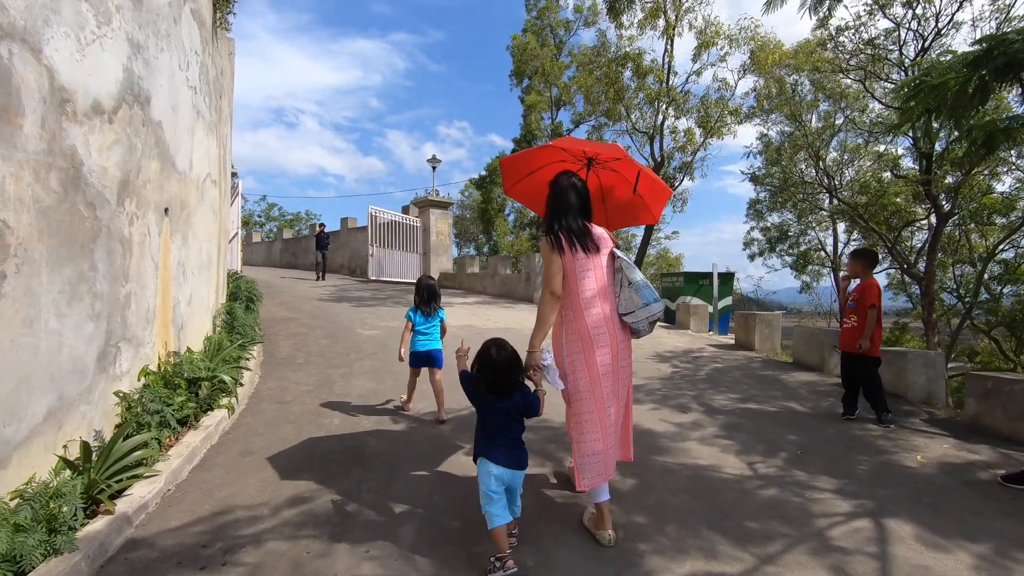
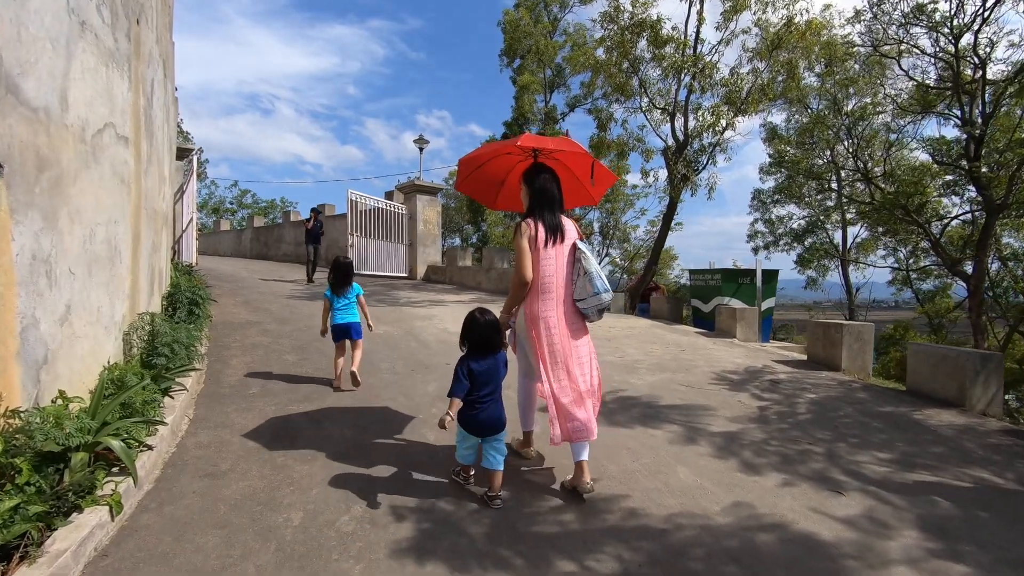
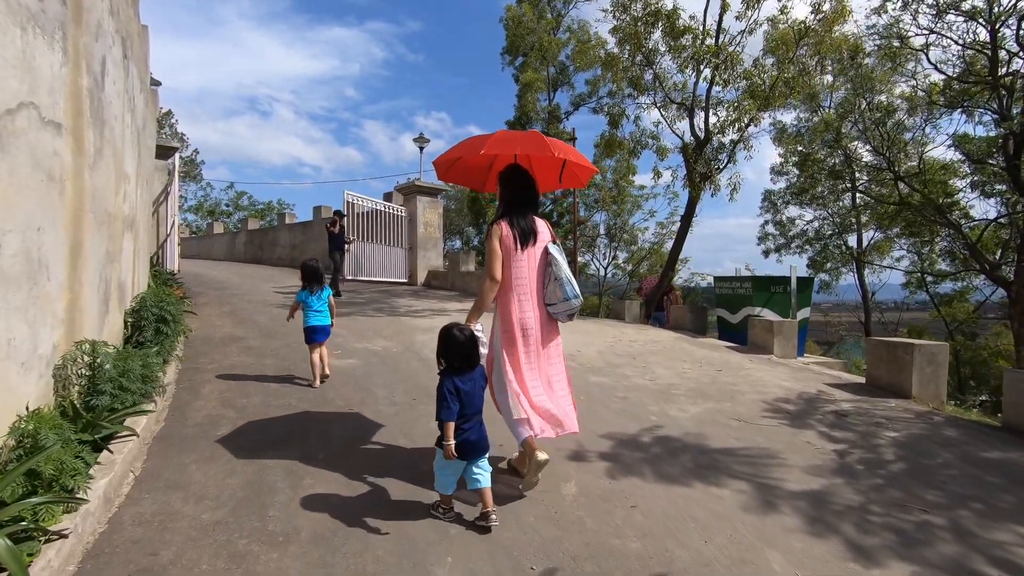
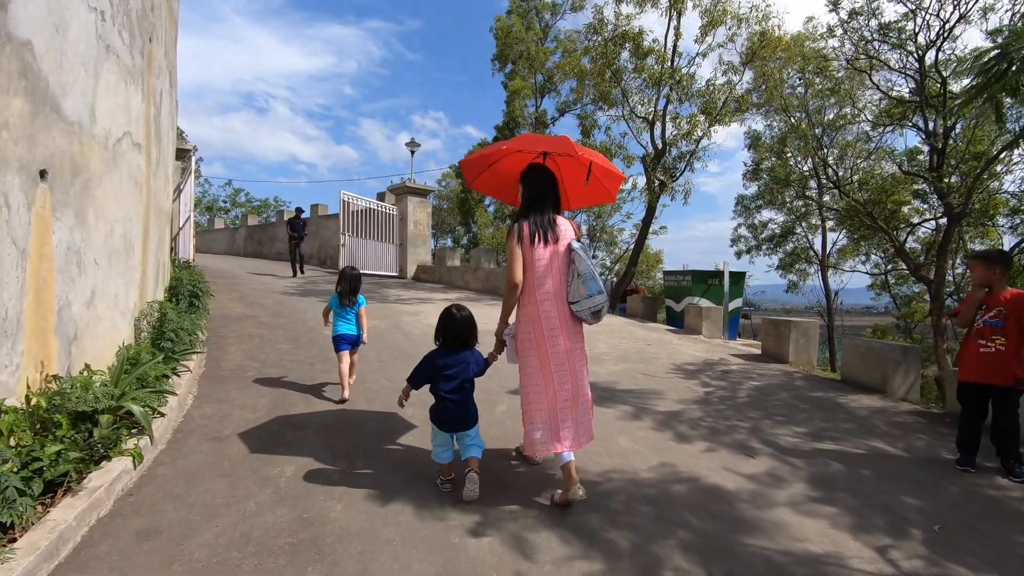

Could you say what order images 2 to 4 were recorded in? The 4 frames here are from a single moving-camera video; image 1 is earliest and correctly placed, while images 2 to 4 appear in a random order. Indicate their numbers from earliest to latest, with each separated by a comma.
4, 2, 3
